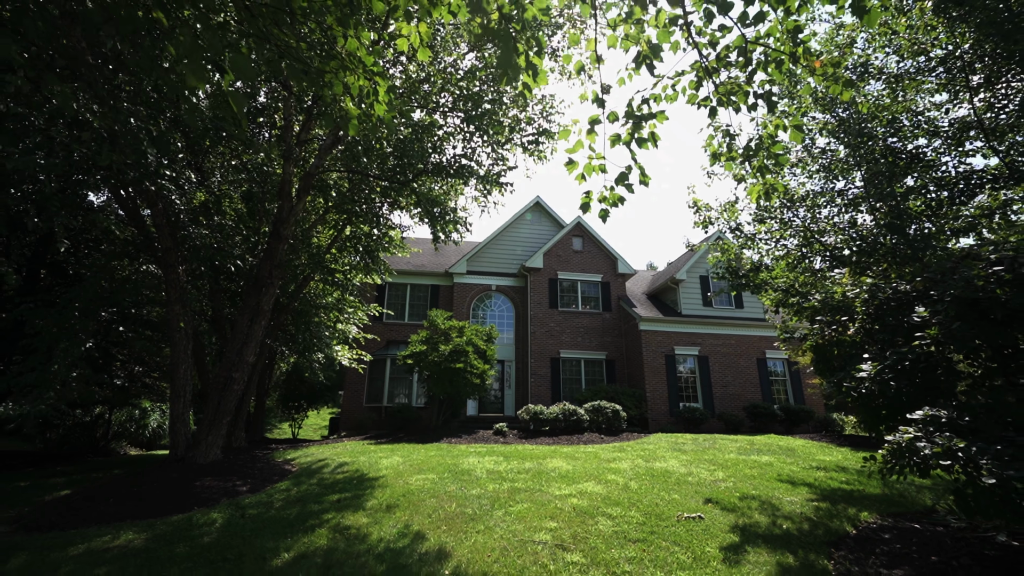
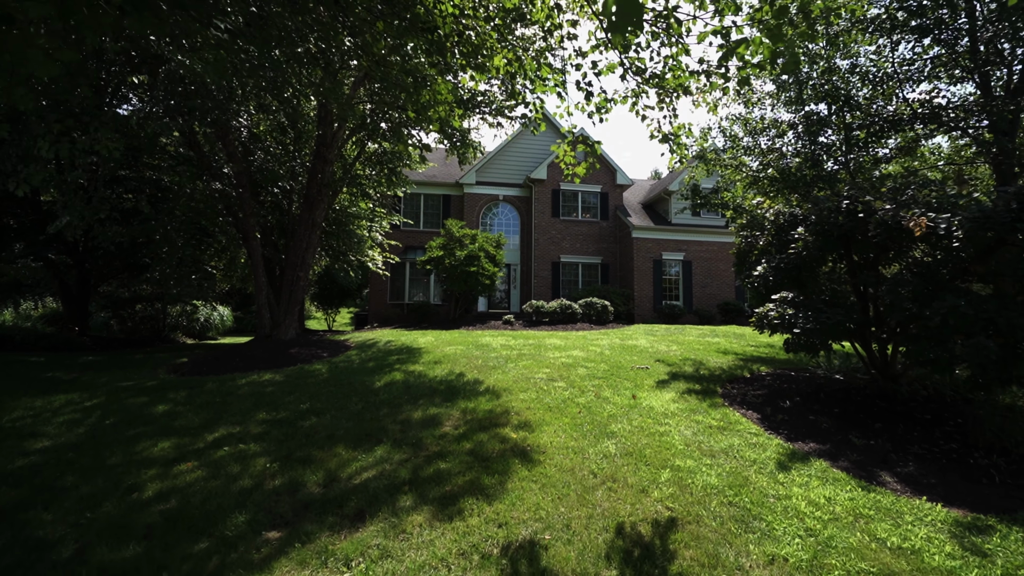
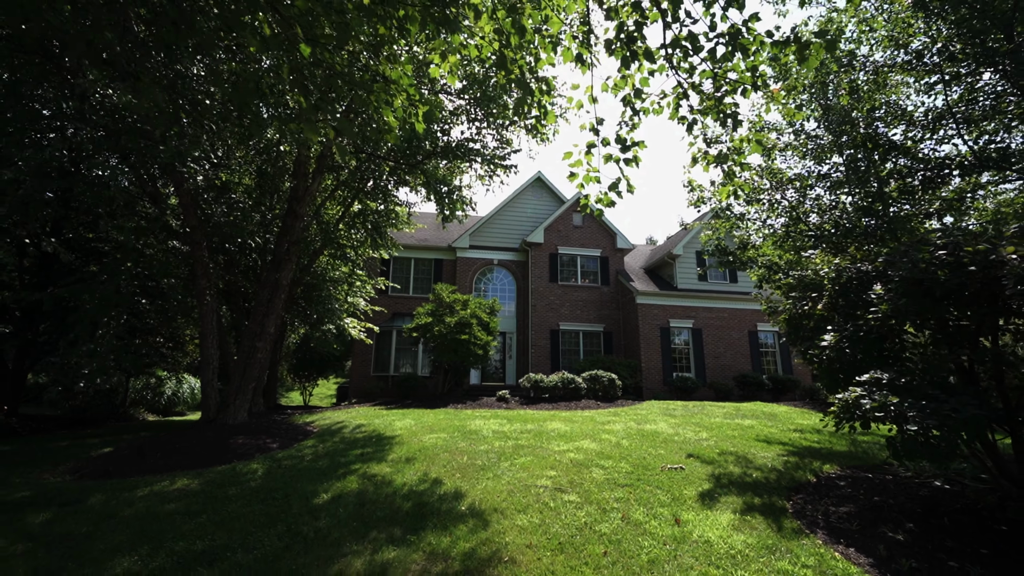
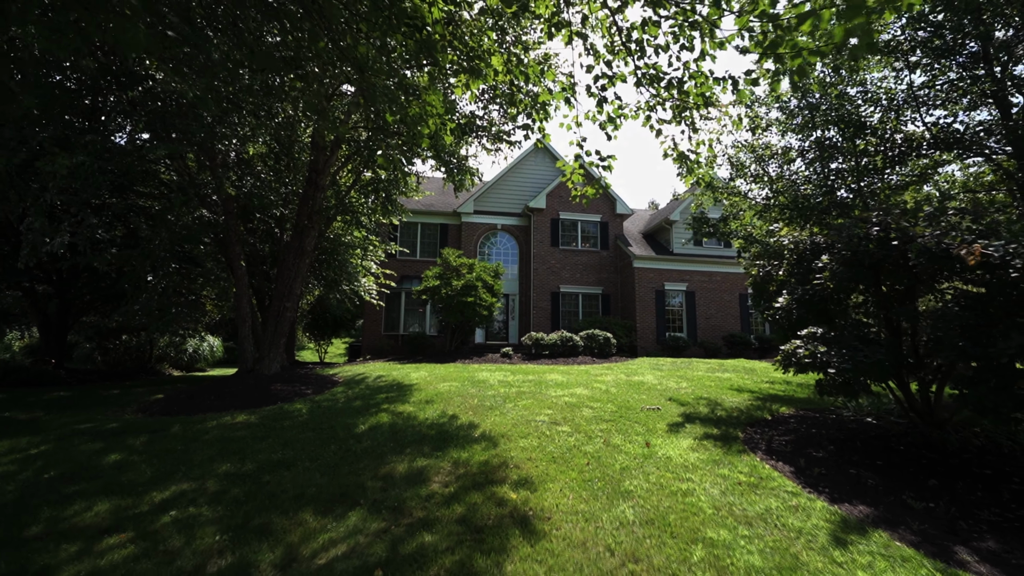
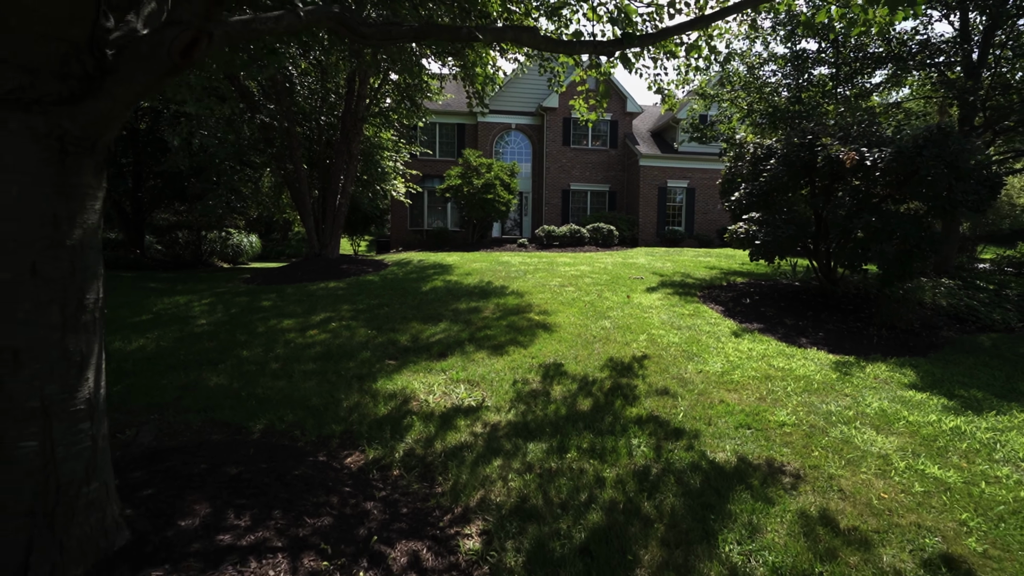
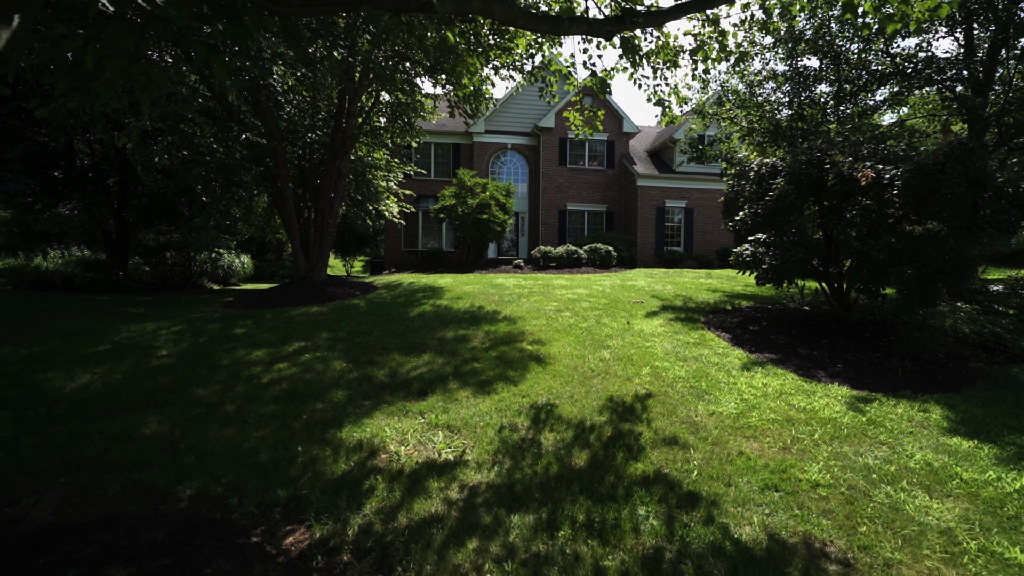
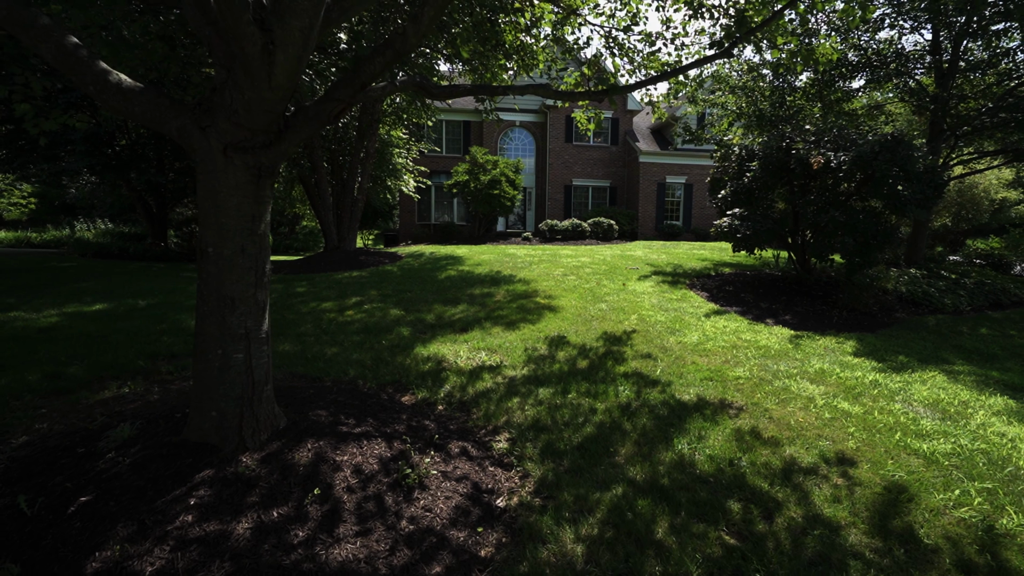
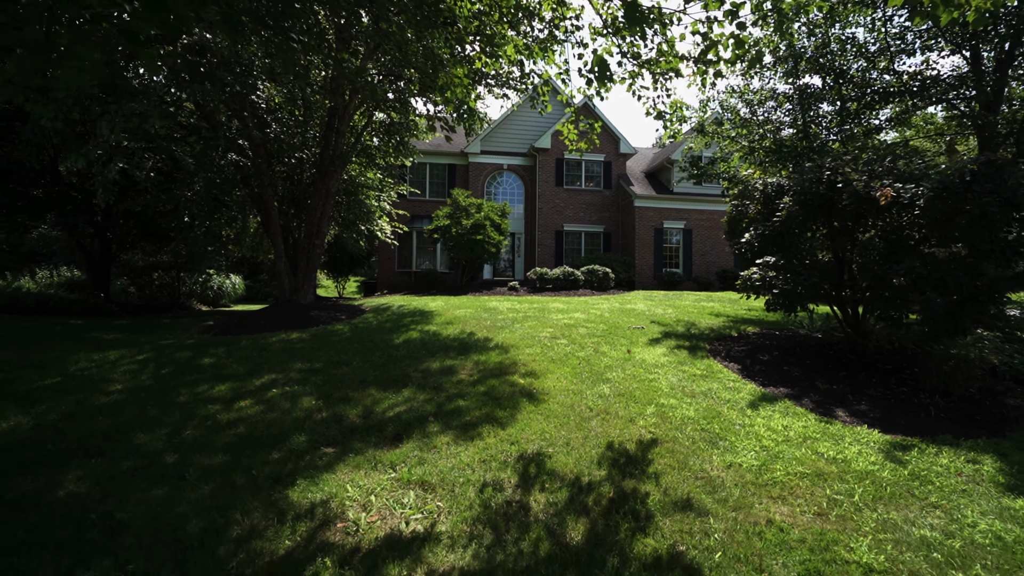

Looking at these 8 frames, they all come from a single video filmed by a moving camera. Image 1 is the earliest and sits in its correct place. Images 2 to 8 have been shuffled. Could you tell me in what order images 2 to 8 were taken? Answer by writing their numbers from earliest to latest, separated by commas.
3, 4, 2, 8, 6, 5, 7
